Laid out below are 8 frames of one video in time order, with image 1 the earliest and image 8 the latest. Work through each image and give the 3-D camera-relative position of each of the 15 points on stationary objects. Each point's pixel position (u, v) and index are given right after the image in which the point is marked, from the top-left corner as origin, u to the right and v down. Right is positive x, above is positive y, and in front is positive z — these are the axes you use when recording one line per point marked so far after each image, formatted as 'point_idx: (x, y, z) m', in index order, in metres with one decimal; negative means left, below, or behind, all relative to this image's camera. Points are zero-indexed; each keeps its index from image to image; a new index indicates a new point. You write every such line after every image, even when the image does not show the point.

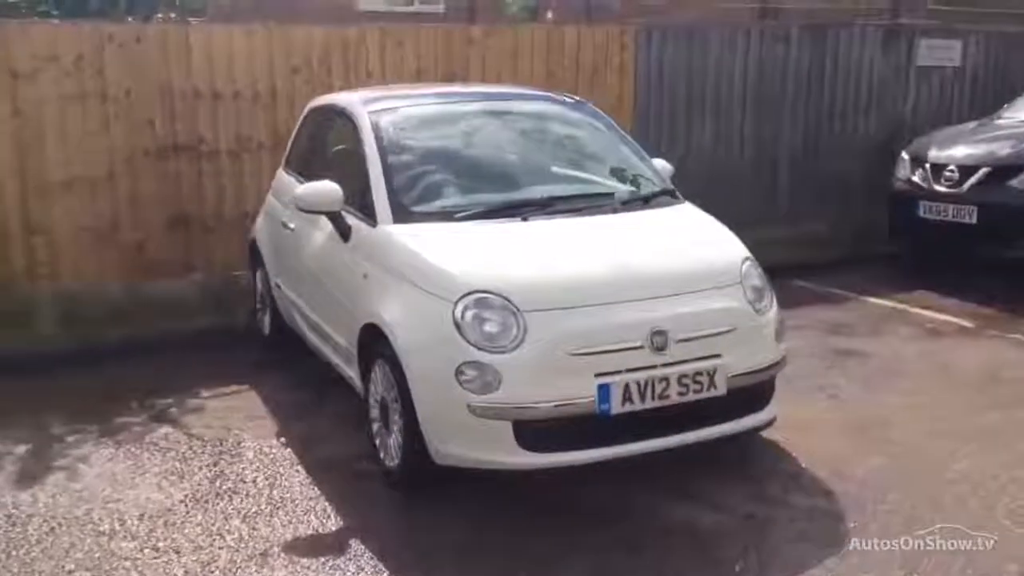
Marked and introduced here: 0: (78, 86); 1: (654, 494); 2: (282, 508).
0: (-2.9, +1.4, +7.0) m
1: (+0.5, -0.8, +4.2) m
2: (-0.9, -0.9, +4.1) m
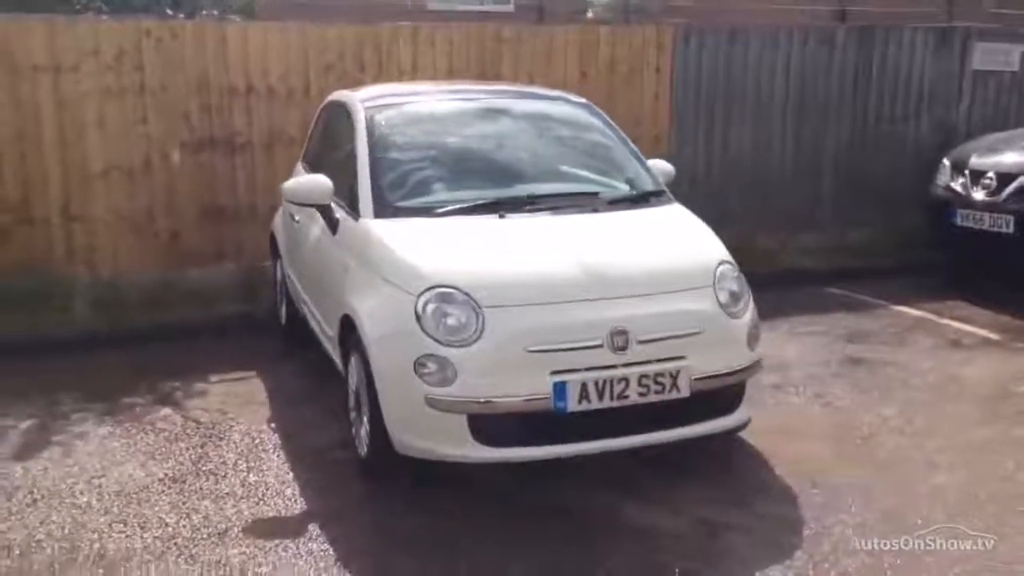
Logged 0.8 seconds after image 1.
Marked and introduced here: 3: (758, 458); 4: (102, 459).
0: (-2.8, +1.5, +7.3) m
1: (+0.4, -0.8, +4.2) m
2: (-1.1, -0.8, +4.3) m
3: (+1.1, -0.7, +4.5) m
4: (-1.8, -0.8, +4.6) m
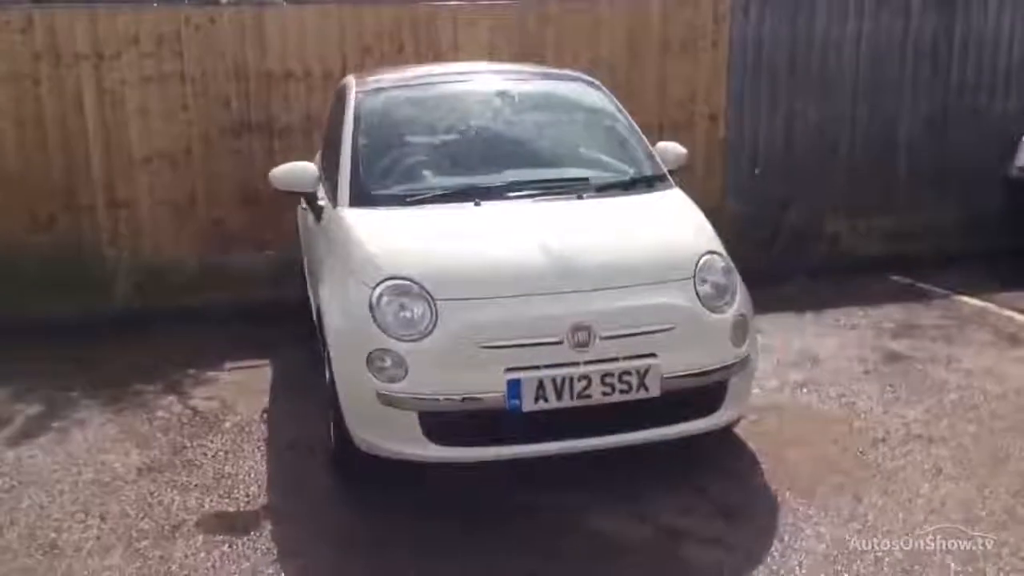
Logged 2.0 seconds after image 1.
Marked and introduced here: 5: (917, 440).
0: (-2.5, +1.6, +7.4) m
1: (+0.3, -0.8, +4.0) m
2: (-1.2, -0.8, +4.2) m
3: (+1.0, -0.7, +4.3) m
4: (-1.9, -0.7, +4.7) m
5: (+1.7, -0.7, +4.5) m
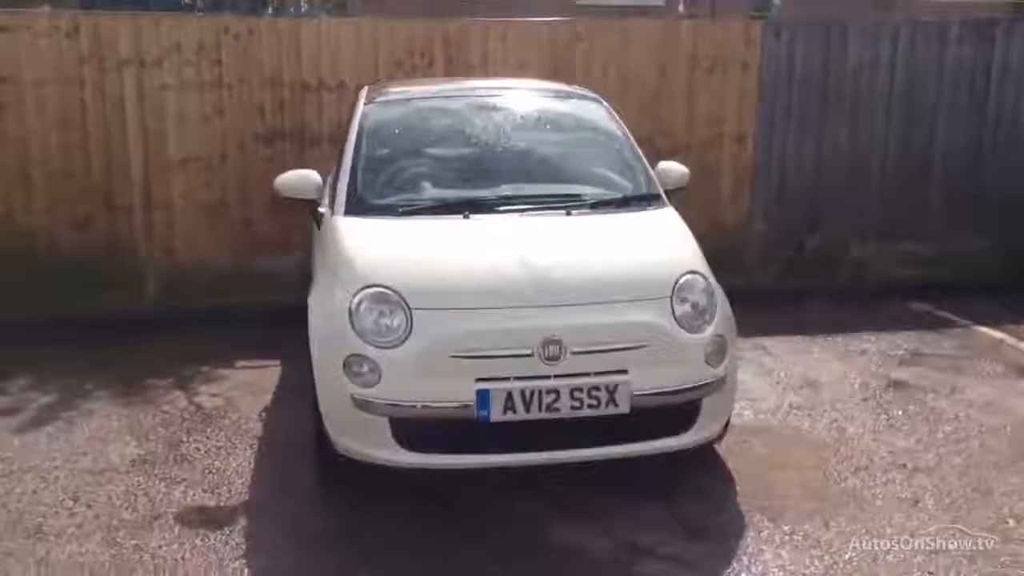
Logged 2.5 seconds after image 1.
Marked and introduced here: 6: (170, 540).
0: (-2.3, +1.6, +7.6) m
1: (+0.1, -0.9, +4.0) m
2: (-1.3, -0.8, +4.4) m
3: (+0.9, -0.8, +4.3) m
4: (-2.0, -0.7, +4.9) m
5: (+1.6, -0.8, +4.4) m
6: (-1.3, -0.9, +3.8) m
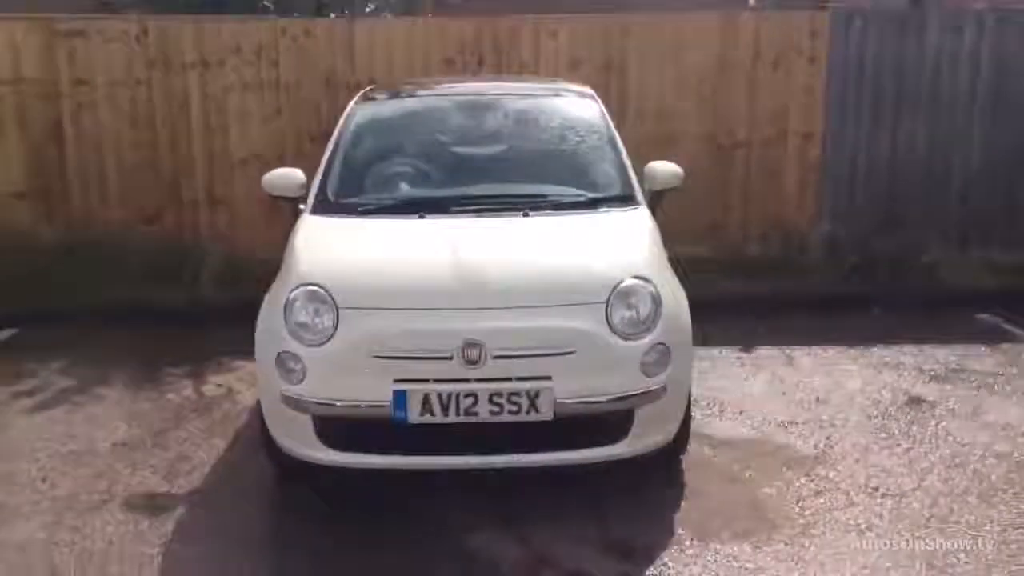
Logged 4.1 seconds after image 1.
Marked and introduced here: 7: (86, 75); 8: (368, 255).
0: (-1.9, +1.6, +7.9) m
1: (-0.1, -0.9, +4.0) m
2: (-1.5, -0.8, +4.5) m
3: (+0.6, -0.8, +4.1) m
4: (-2.1, -0.7, +5.1) m
5: (+1.4, -0.8, +4.1) m
6: (-1.6, -0.9, +4.0) m
7: (-3.2, +1.6, +7.9) m
8: (-0.6, +0.1, +4.1) m
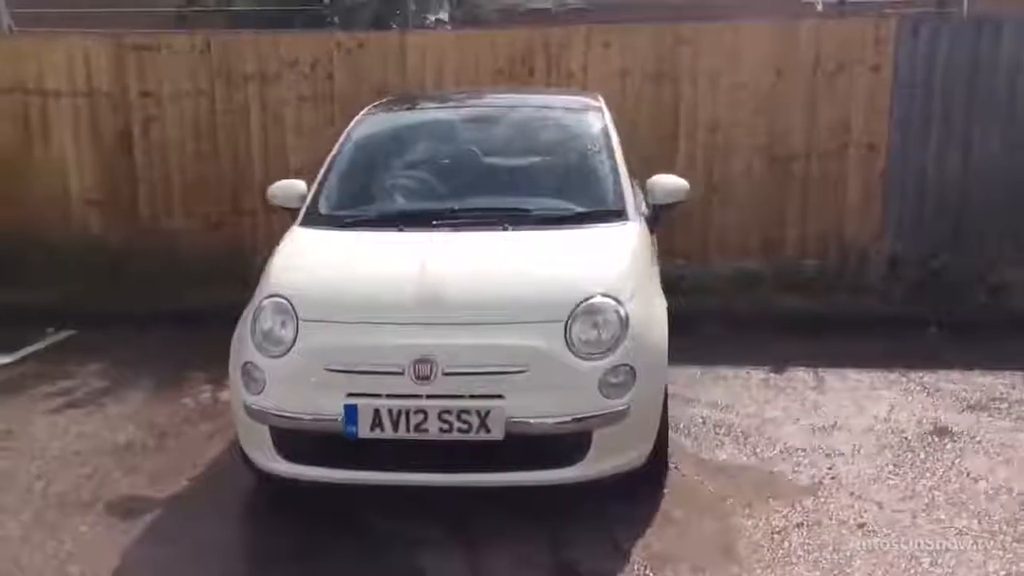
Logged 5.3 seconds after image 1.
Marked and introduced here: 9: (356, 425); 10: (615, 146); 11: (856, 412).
0: (-1.6, +1.6, +8.0) m
1: (-0.3, -0.9, +3.9) m
2: (-1.6, -0.8, +4.6) m
3: (+0.5, -0.9, +3.9) m
4: (-2.1, -0.7, +5.3) m
5: (+1.3, -0.9, +3.9) m
6: (-1.7, -0.9, +4.1) m
7: (-2.8, +1.6, +8.2) m
8: (-0.7, +0.1, +4.1) m
9: (-0.6, -0.5, +3.7) m
10: (+0.5, +0.7, +5.0) m
11: (+1.7, -0.6, +5.2) m
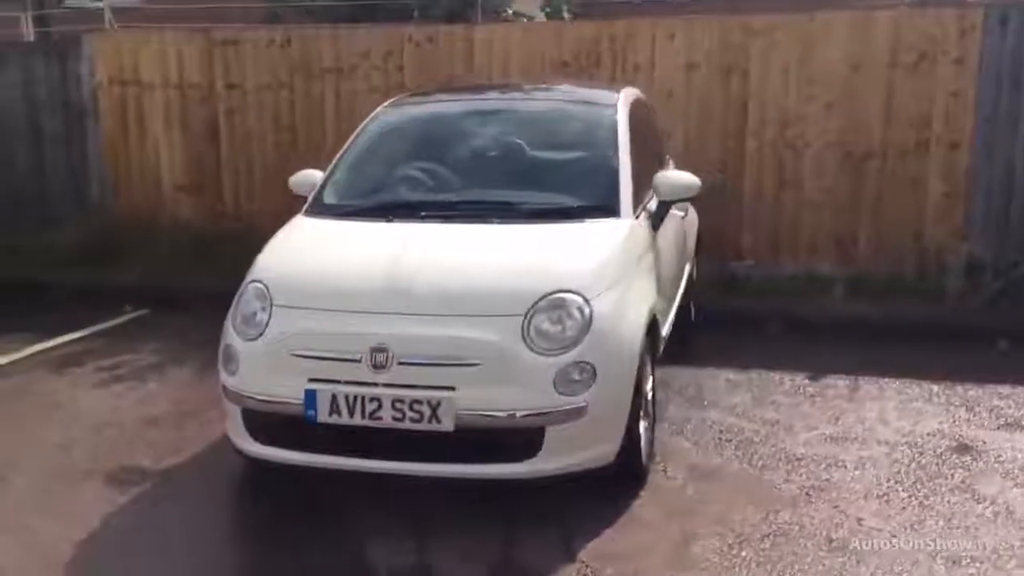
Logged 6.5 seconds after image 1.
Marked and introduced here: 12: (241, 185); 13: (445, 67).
0: (-1.0, +1.6, +8.2) m
1: (-0.4, -0.9, +4.0) m
2: (-1.6, -0.7, +4.9) m
3: (+0.3, -0.9, +3.9) m
4: (-2.0, -0.6, +5.6) m
5: (+1.1, -0.9, +3.7) m
6: (-1.8, -0.9, +4.4) m
7: (-2.2, +1.7, +8.5) m
8: (-0.8, +0.1, +4.2) m
9: (-0.7, -0.4, +3.8) m
10: (+0.6, +0.7, +4.9) m
11: (+1.8, -0.6, +5.0) m
12: (-2.3, +0.9, +8.7) m
13: (-0.5, +1.7, +8.0) m
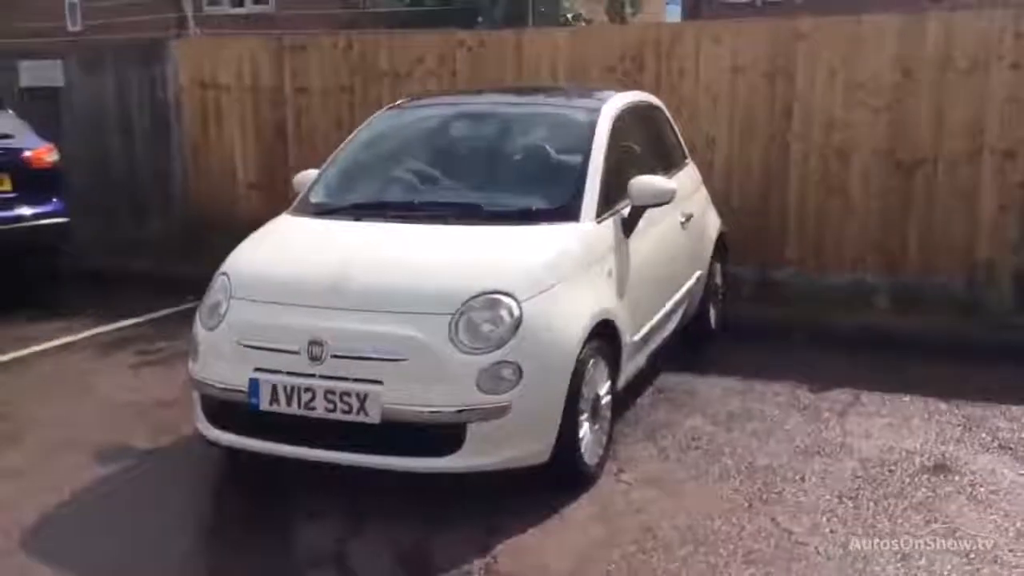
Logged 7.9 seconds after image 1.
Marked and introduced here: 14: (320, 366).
0: (-0.6, +1.7, +8.4) m
1: (-0.7, -0.9, +4.1) m
2: (-1.7, -0.7, +5.2) m
3: (+0.1, -0.9, +3.9) m
4: (-2.0, -0.5, +6.0) m
5: (+0.8, -0.9, +3.7) m
6: (-2.0, -0.8, +4.7) m
7: (-1.8, +1.8, +8.9) m
8: (-1.0, +0.1, +4.4) m
9: (-1.0, -0.4, +4.0) m
10: (+0.5, +0.7, +4.9) m
11: (+1.6, -0.7, +4.8) m
12: (-1.8, +0.9, +9.0) m
13: (-0.1, +1.7, +8.2) m
14: (-0.7, -0.3, +3.9) m
